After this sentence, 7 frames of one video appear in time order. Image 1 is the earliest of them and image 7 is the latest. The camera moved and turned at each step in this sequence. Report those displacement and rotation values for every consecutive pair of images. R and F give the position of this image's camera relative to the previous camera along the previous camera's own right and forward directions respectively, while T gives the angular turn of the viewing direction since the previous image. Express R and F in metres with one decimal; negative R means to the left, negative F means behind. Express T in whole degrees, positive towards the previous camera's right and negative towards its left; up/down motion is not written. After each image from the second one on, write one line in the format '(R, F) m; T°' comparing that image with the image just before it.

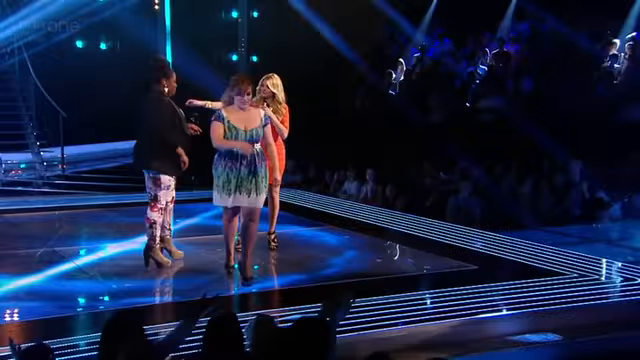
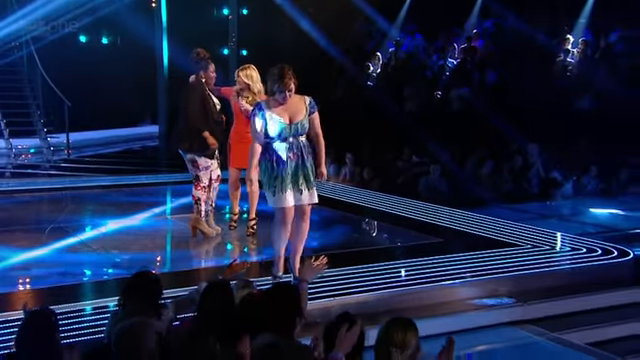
(+0.2, -0.7) m; 0°
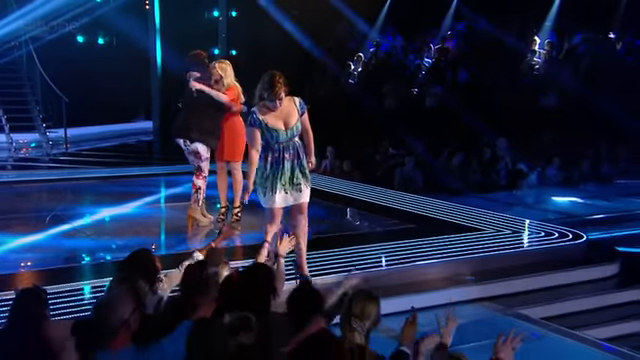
(+0.1, -0.5) m; +1°
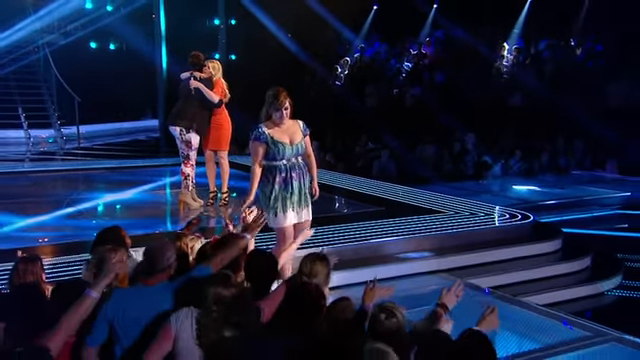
(+0.3, -0.9) m; 0°
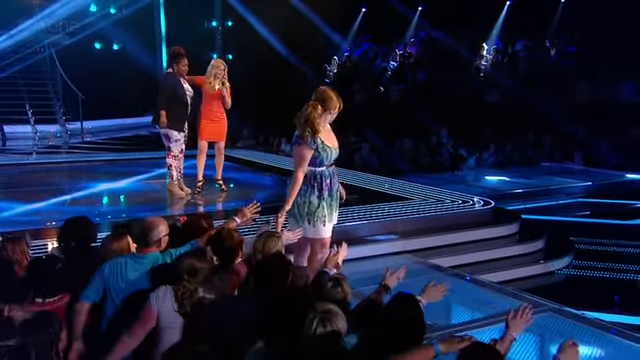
(+0.3, -0.5) m; -1°
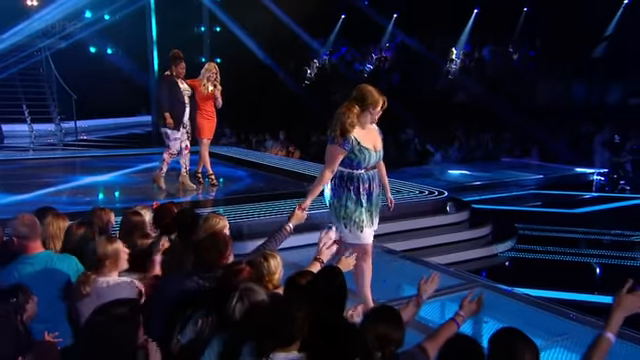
(+0.3, -0.6) m; 0°
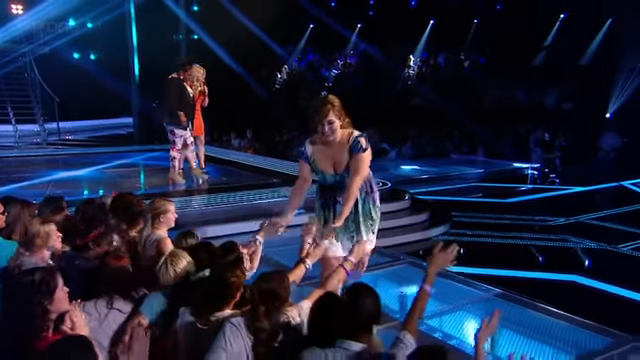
(+0.4, -0.8) m; +1°
